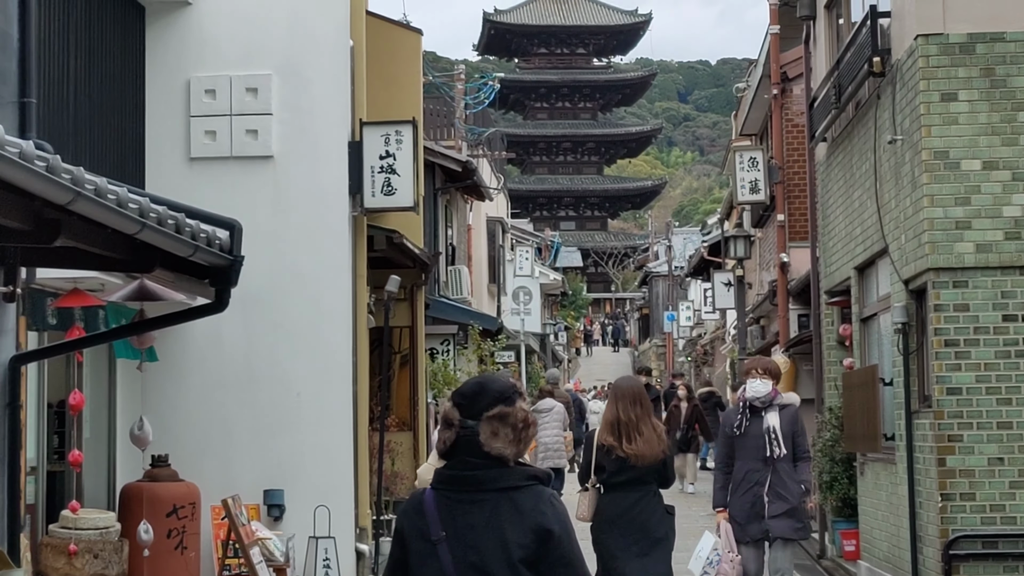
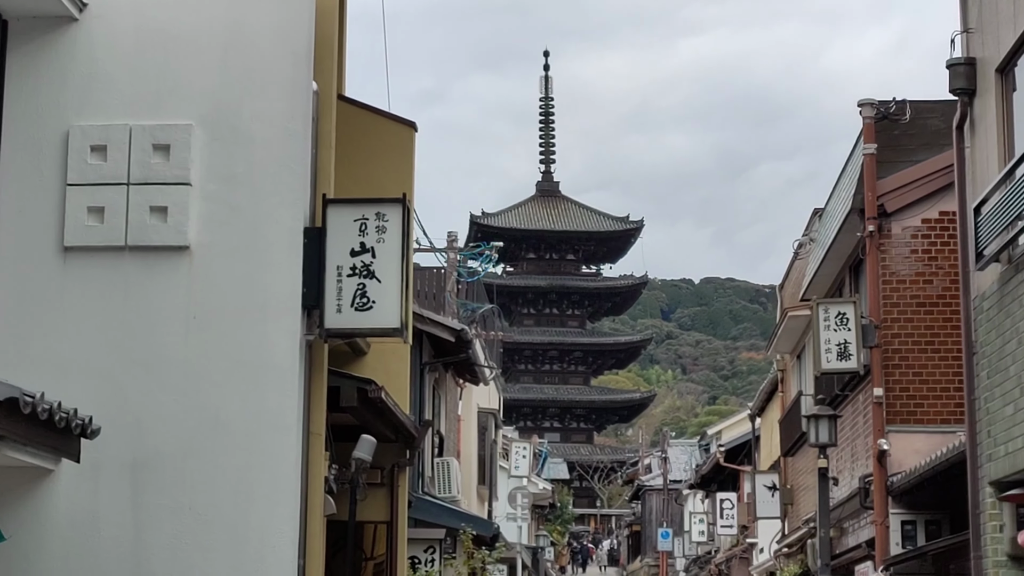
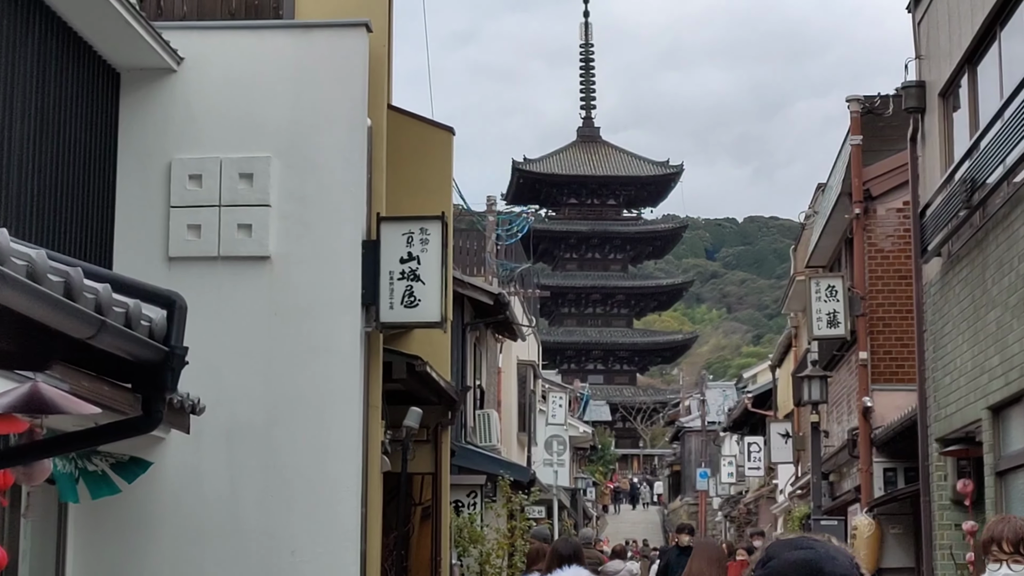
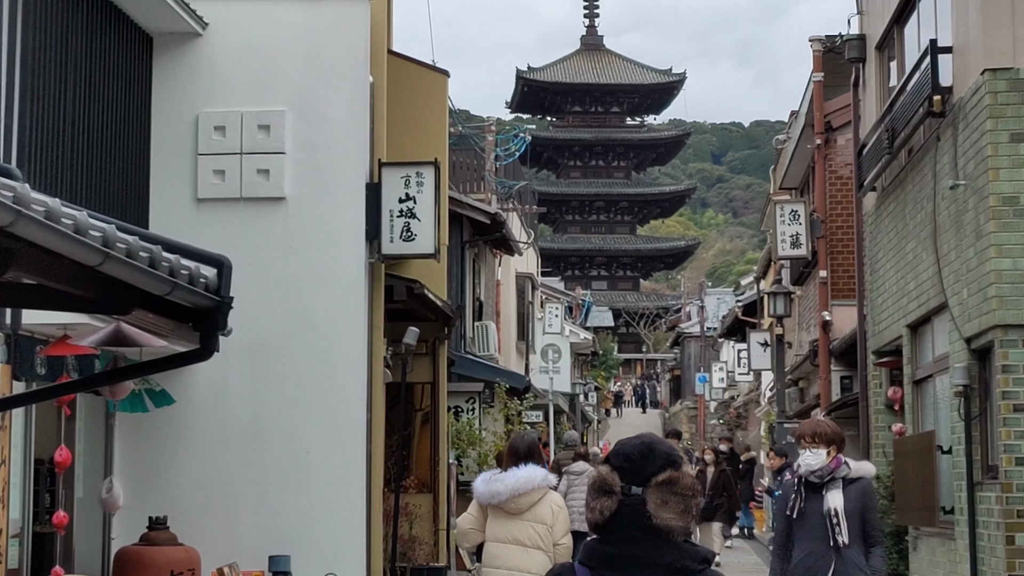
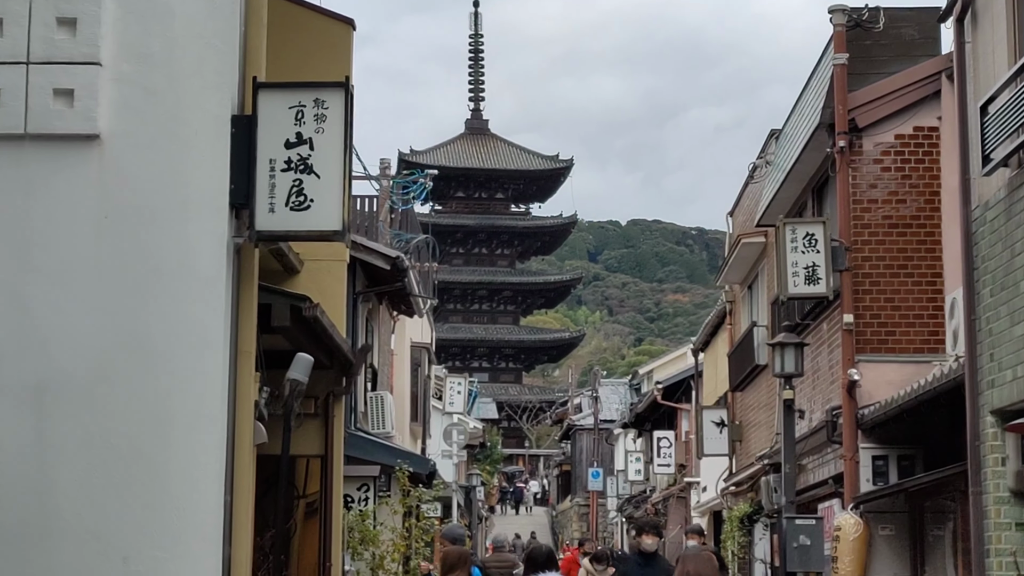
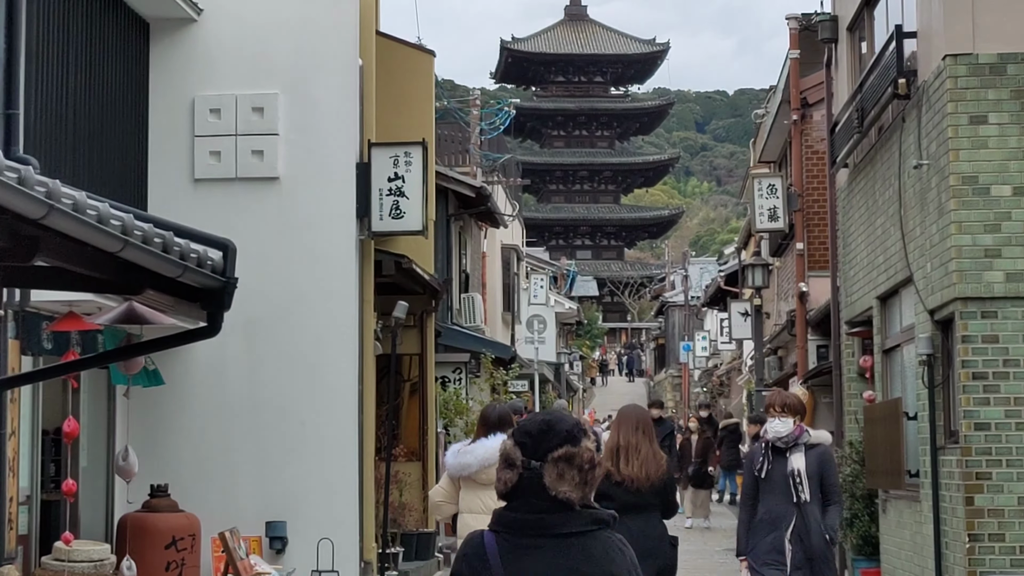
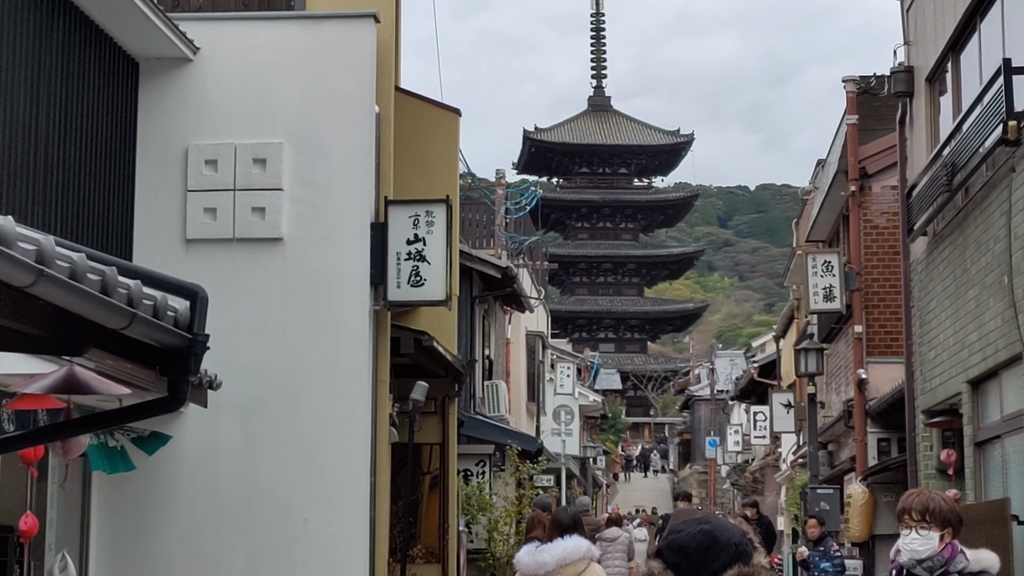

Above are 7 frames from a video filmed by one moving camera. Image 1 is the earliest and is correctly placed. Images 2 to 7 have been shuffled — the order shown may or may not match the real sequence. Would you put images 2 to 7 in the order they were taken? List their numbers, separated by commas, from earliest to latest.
6, 4, 7, 3, 2, 5
